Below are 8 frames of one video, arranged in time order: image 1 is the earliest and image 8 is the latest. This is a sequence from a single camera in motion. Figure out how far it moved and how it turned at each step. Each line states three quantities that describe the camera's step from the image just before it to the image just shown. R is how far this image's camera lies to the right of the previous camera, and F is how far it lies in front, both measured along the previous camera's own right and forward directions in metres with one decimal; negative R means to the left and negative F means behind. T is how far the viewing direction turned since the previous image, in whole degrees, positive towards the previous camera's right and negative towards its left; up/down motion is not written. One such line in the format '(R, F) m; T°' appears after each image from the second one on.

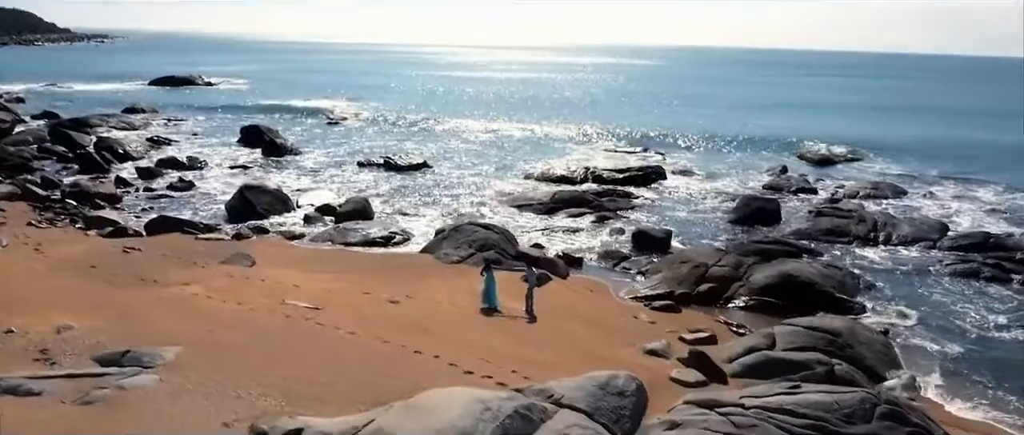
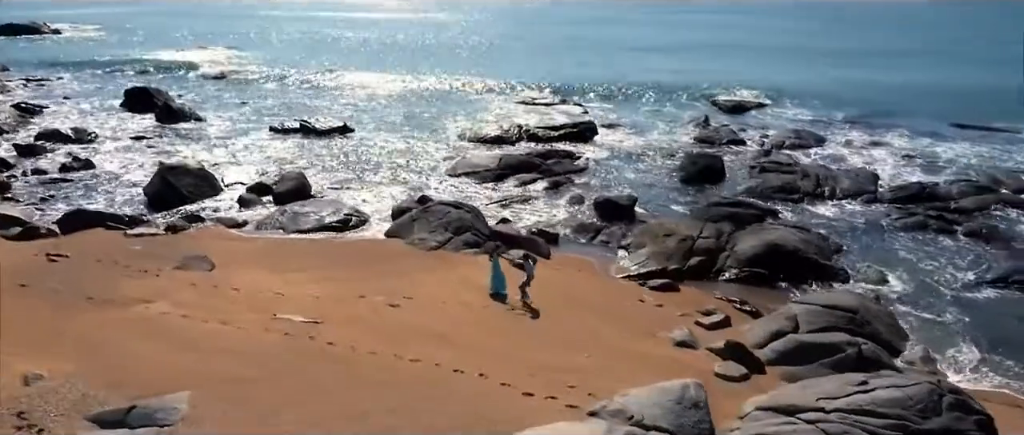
(-2.3, +1.2) m; +10°
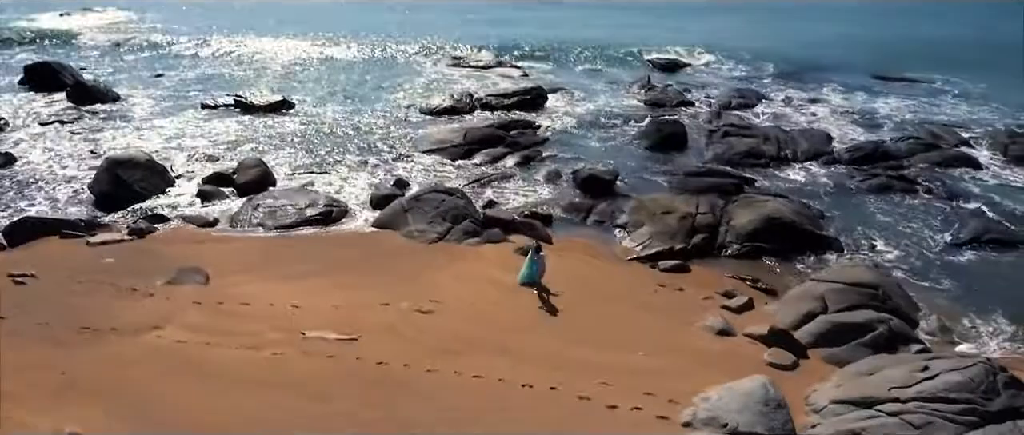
(-2.2, +0.7) m; +8°
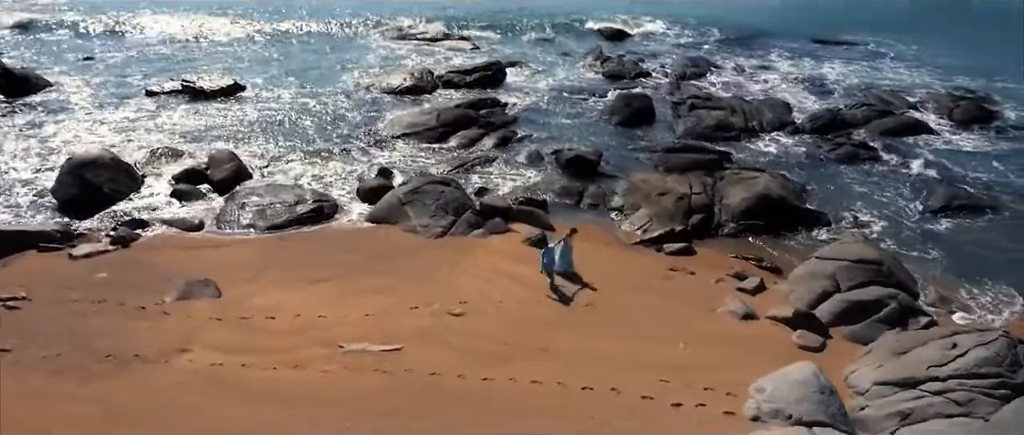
(-1.8, +0.2) m; +6°
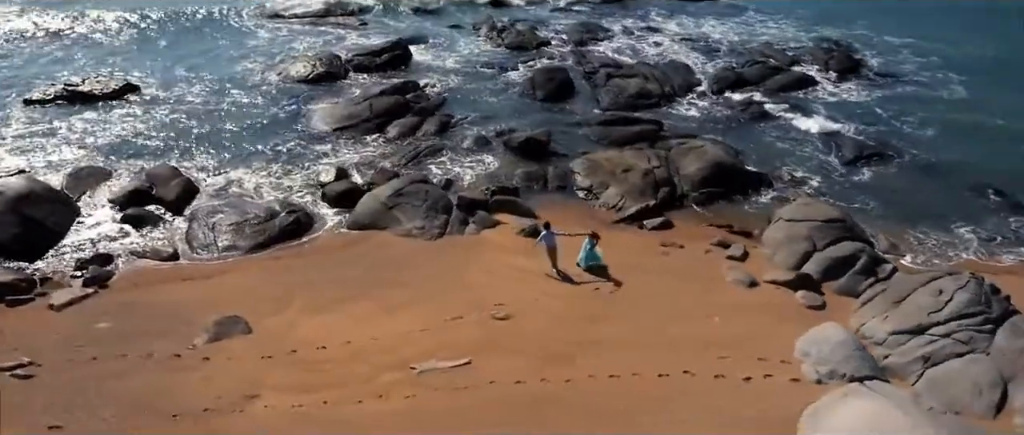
(-3.1, 0.0) m; +12°
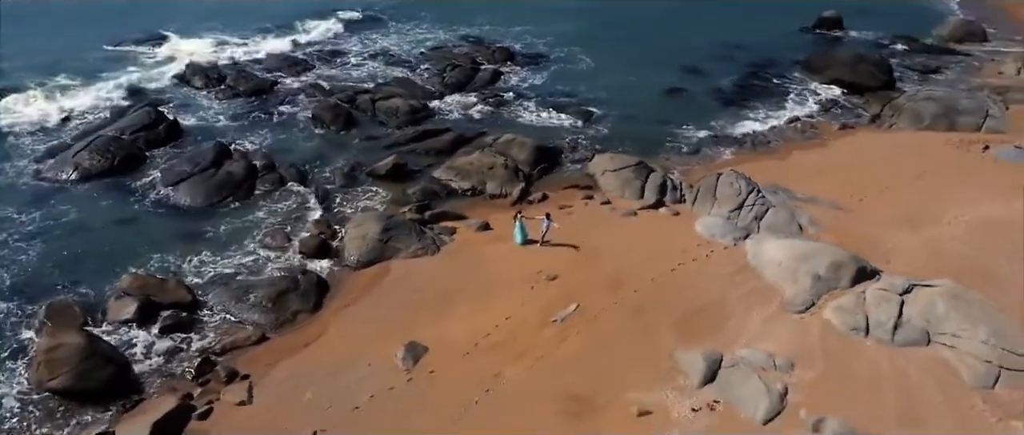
(-11.0, -2.4) m; +34°
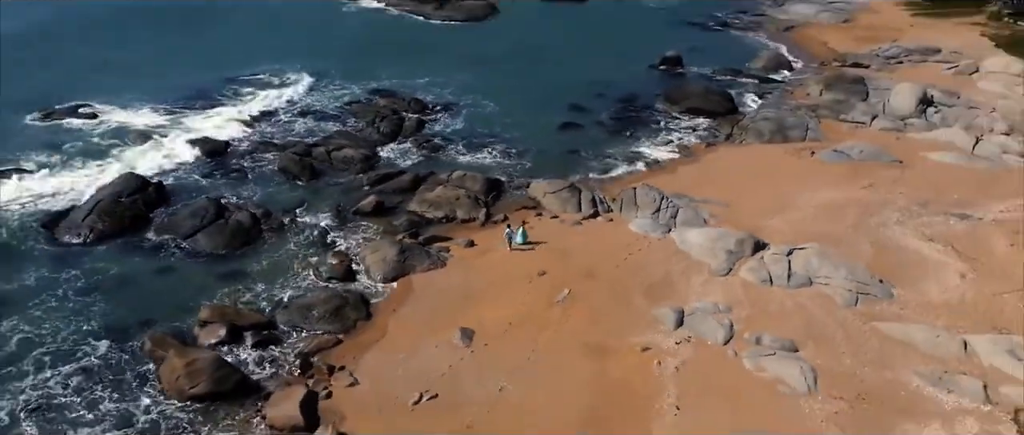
(-4.9, -5.4) m; +12°
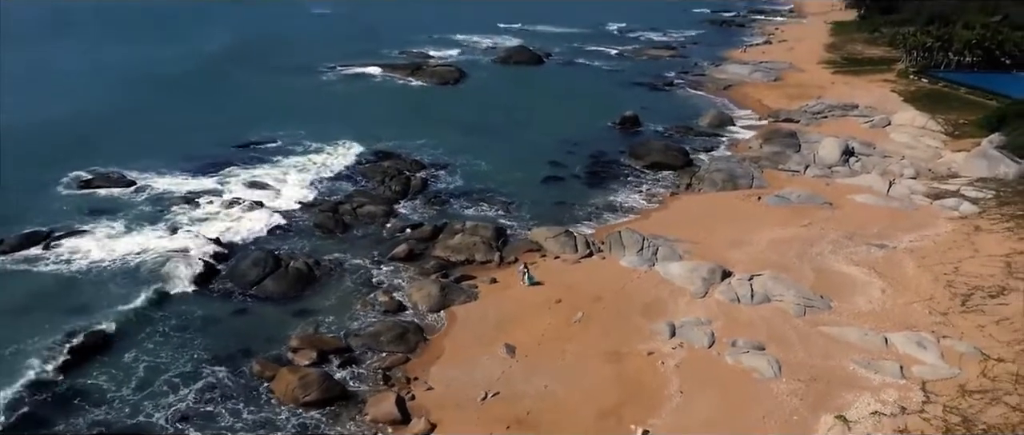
(-3.1, -6.1) m; +4°
